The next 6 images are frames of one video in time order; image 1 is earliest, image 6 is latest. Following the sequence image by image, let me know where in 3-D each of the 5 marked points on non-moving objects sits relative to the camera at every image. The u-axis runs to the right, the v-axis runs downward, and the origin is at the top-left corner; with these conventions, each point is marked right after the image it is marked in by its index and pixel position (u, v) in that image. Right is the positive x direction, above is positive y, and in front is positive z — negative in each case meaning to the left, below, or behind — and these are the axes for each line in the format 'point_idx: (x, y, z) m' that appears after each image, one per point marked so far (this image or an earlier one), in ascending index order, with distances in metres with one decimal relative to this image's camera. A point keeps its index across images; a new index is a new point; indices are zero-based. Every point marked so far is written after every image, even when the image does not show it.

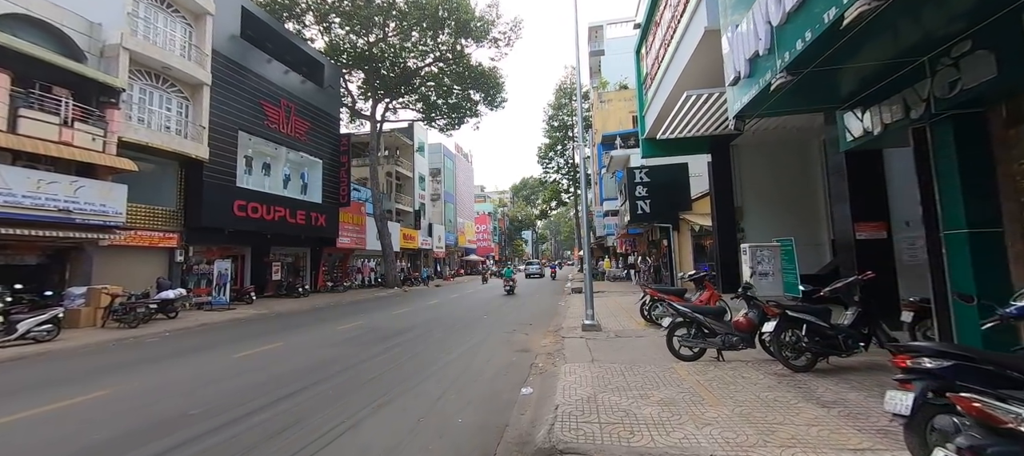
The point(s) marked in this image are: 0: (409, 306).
0: (-3.8, -2.9, +14.4) m
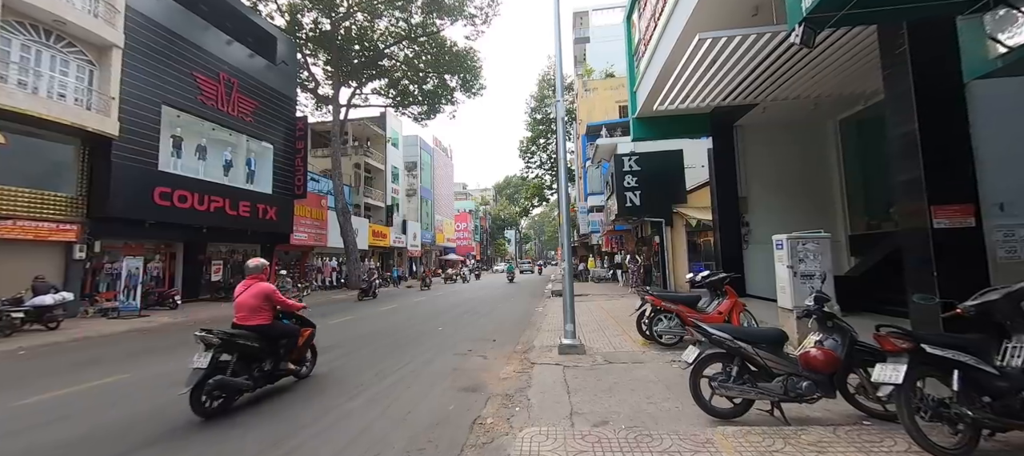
0: (-4.7, -2.6, +12.2) m
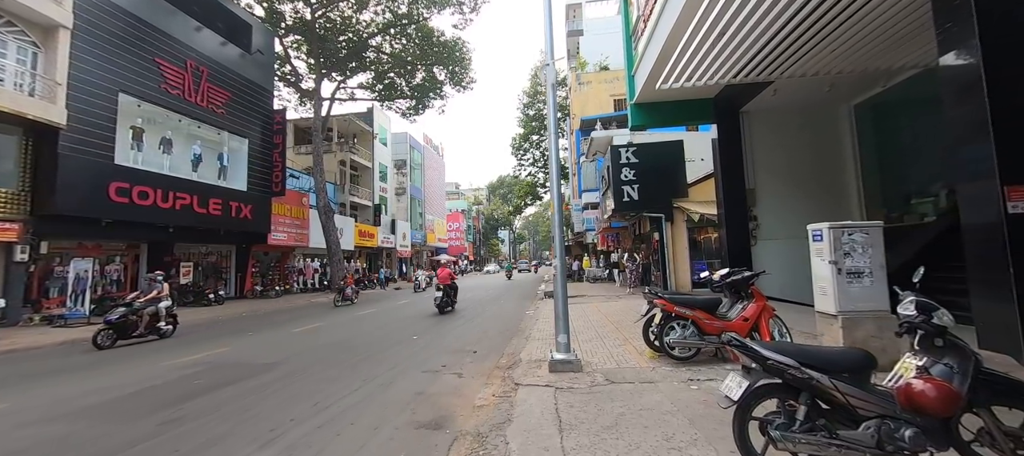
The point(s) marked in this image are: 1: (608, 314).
0: (-5.0, -2.5, +11.1) m
1: (+2.1, -1.9, +8.7) m
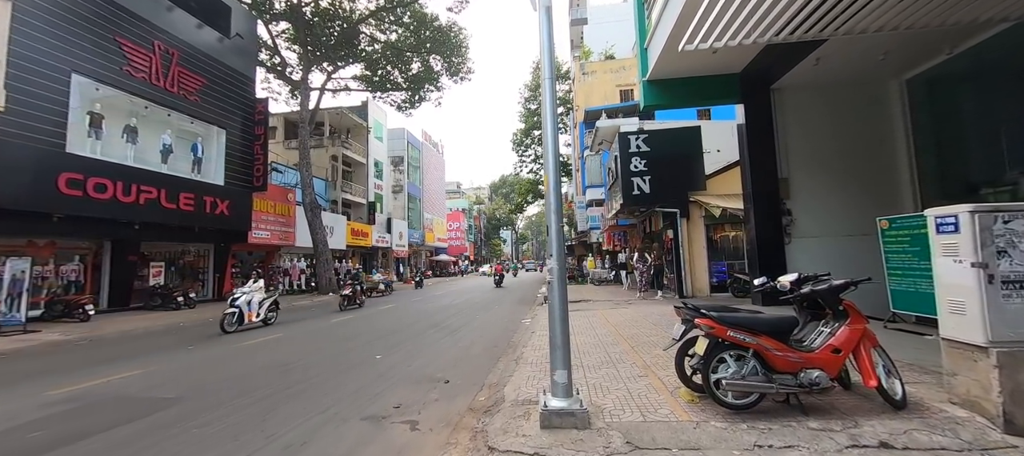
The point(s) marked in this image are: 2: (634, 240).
0: (-5.1, -2.4, +9.8) m
1: (+1.9, -1.8, +7.3) m
2: (+5.8, -0.6, +18.8) m
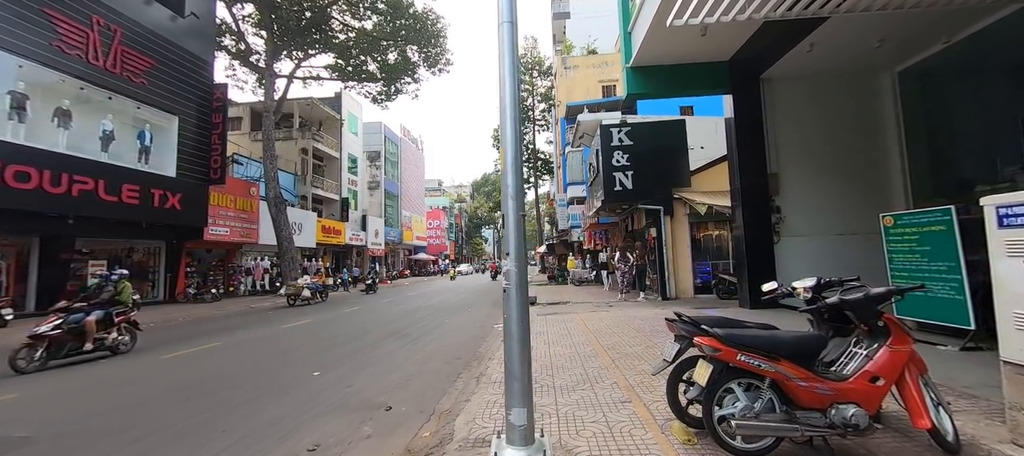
0: (-5.8, -2.3, +8.8) m
1: (+1.4, -1.7, +6.6) m
2: (+4.8, -0.5, +18.2) m
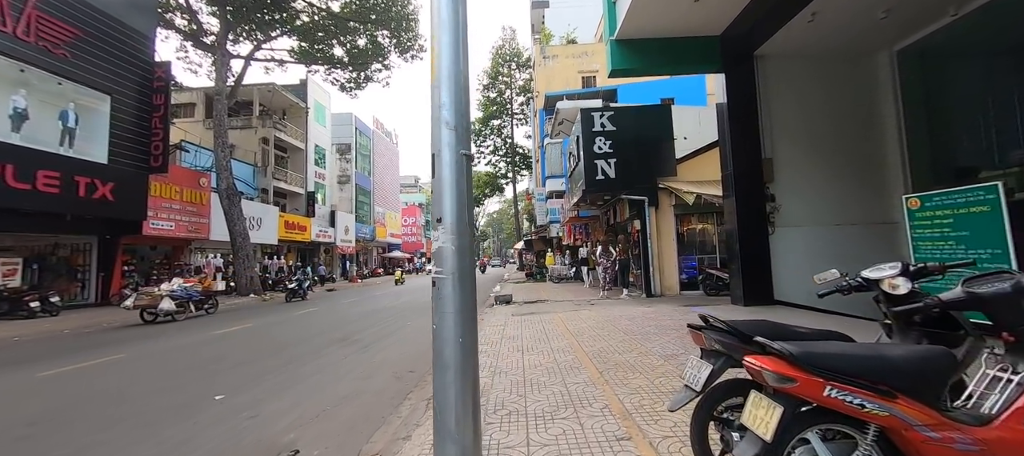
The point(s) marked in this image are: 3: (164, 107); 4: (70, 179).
0: (-6.3, -2.1, +7.5) m
1: (+1.0, -1.5, +5.7) m
2: (+3.7, -0.3, +17.5) m
3: (-13.2, +4.6, +15.1) m
4: (-13.8, +1.5, +12.4) m
